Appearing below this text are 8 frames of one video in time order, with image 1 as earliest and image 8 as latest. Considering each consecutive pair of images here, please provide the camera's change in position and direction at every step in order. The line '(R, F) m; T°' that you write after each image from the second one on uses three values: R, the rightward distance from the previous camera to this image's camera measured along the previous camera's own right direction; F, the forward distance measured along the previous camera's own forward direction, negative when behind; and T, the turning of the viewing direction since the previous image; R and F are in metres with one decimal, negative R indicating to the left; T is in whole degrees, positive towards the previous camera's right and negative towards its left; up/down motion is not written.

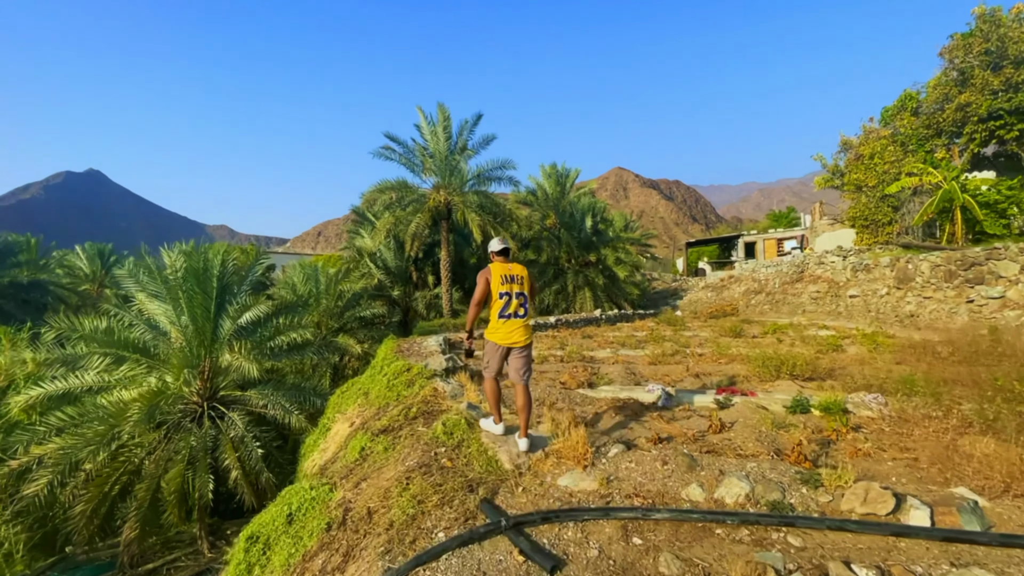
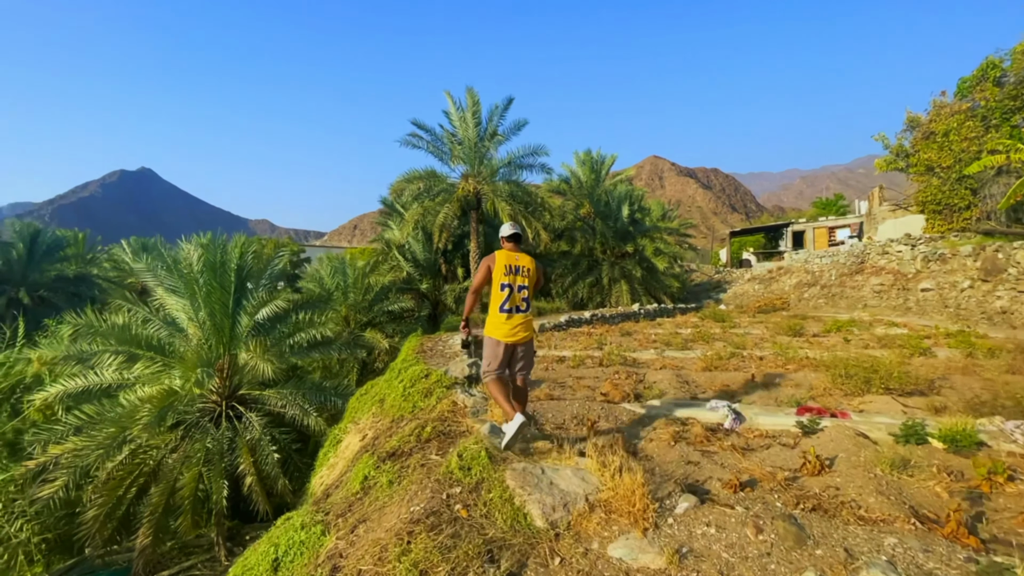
(0.0, +0.8) m; -4°
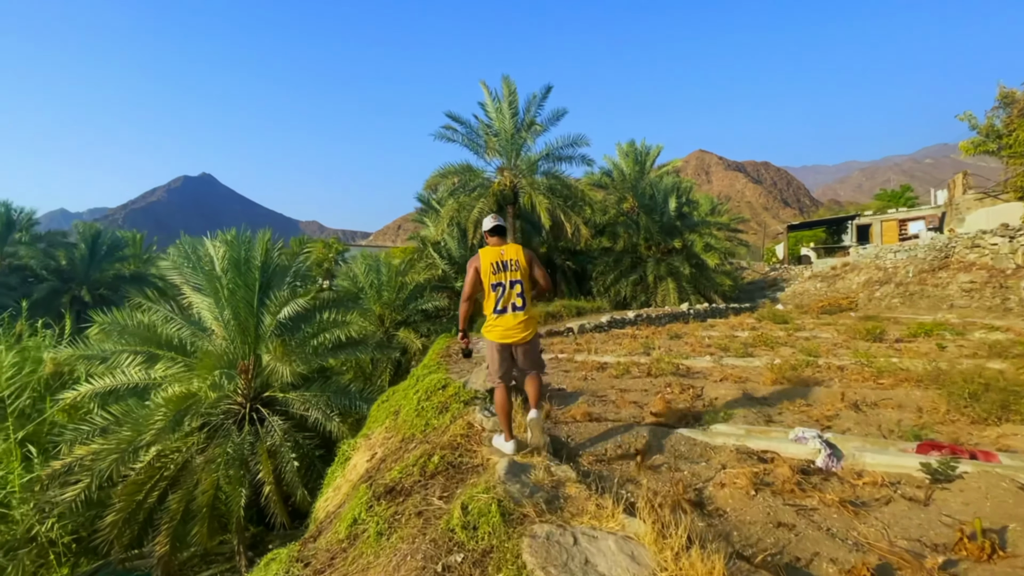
(+0.1, +0.8) m; -5°
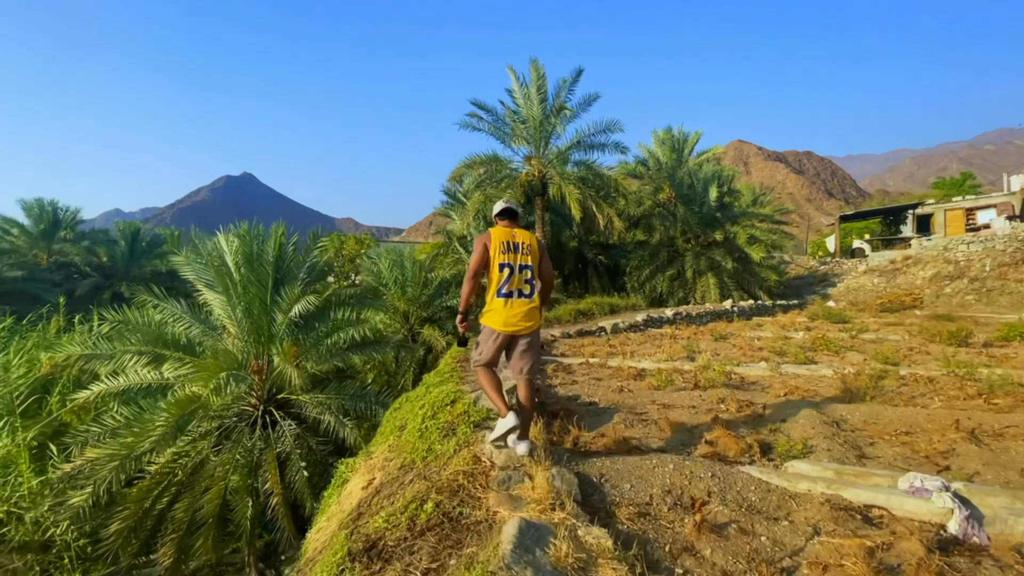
(+0.1, +0.7) m; -4°
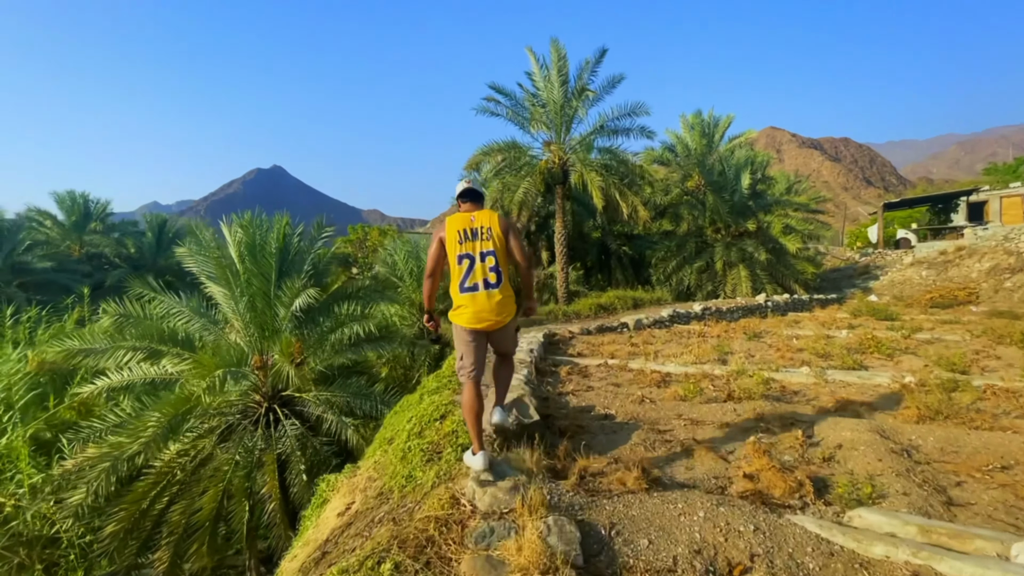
(+0.2, +0.6) m; -3°
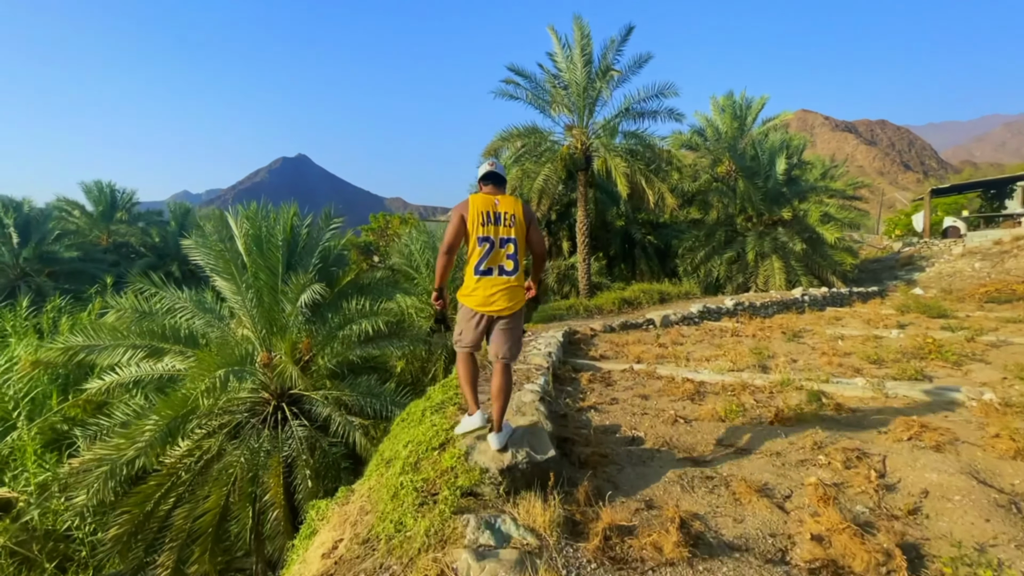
(+0.1, +0.5) m; -3°
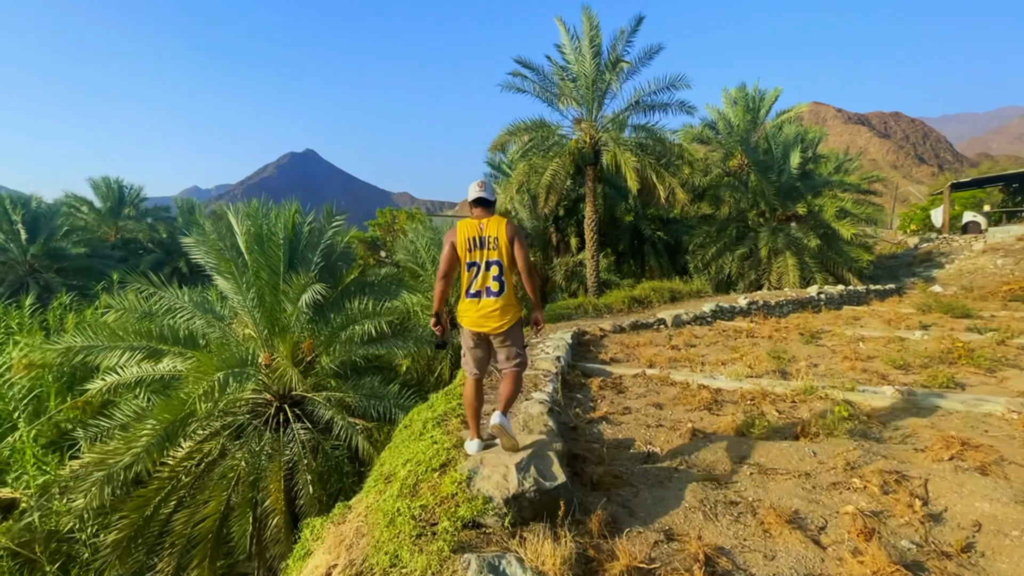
(0.0, +0.2) m; -1°
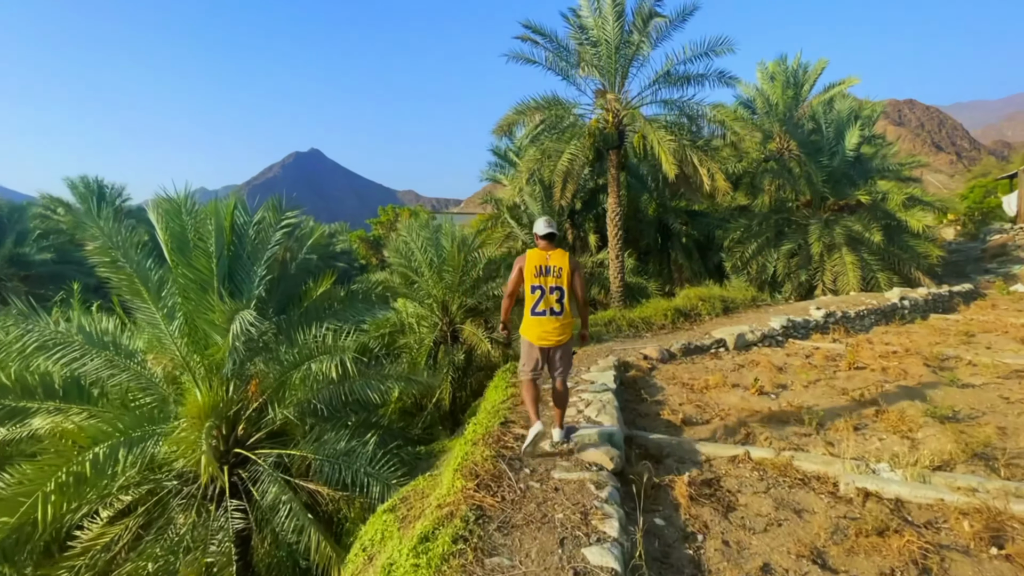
(-0.1, +2.0) m; -1°
